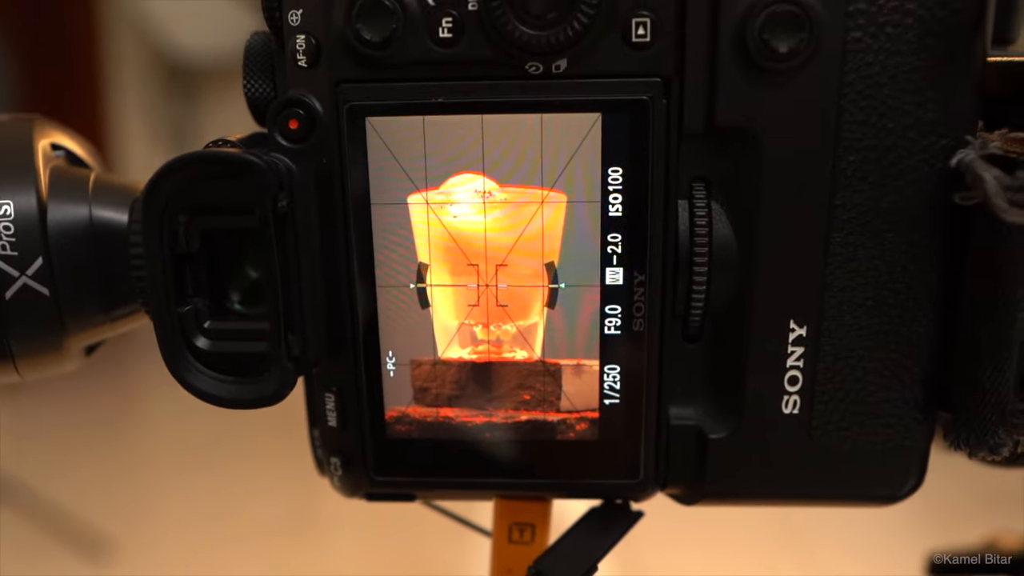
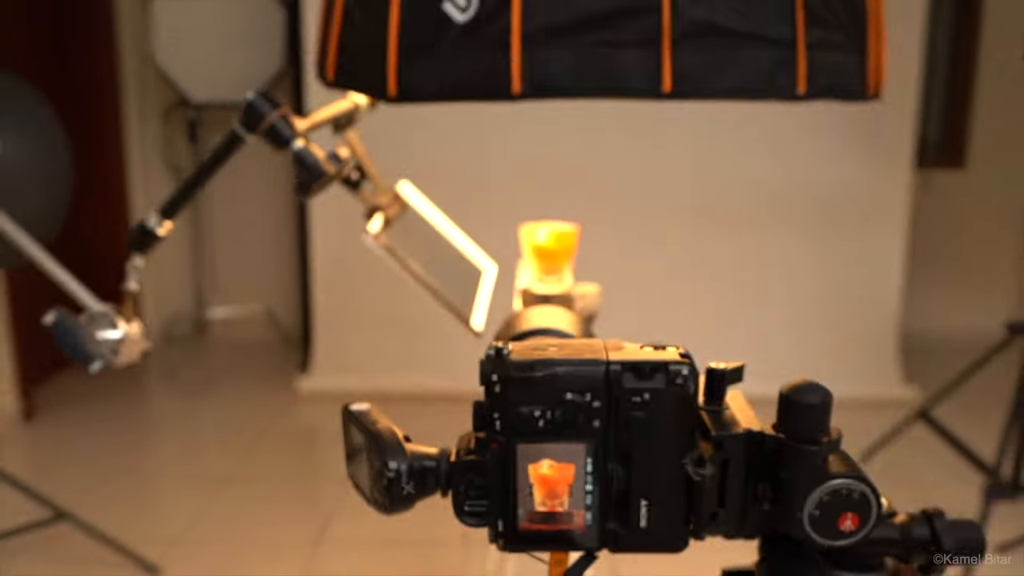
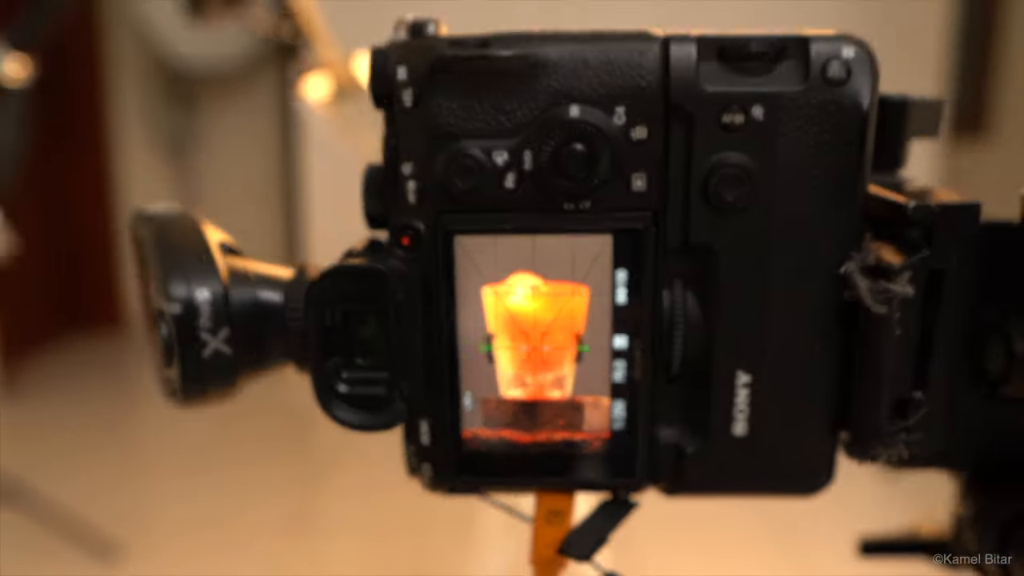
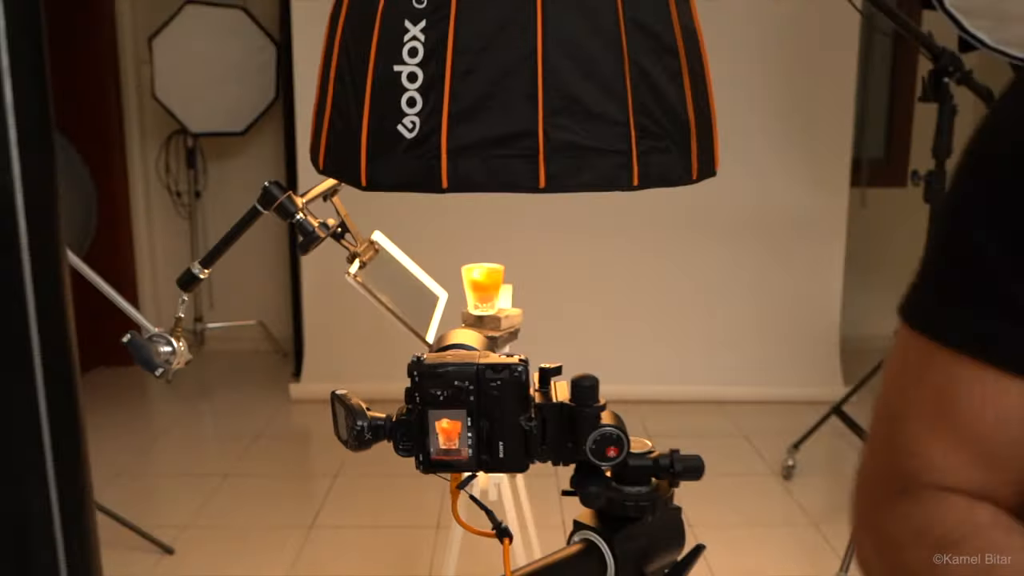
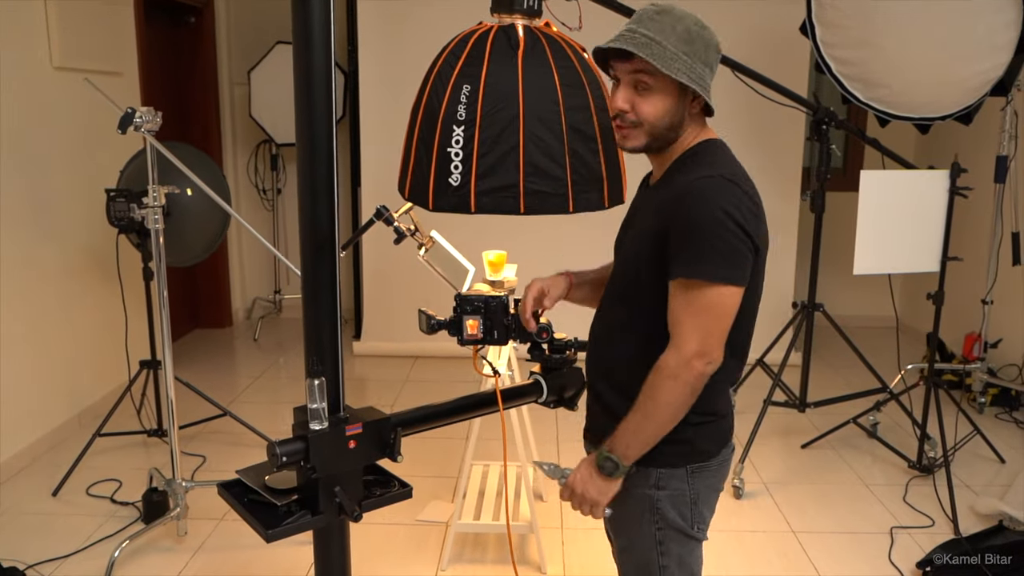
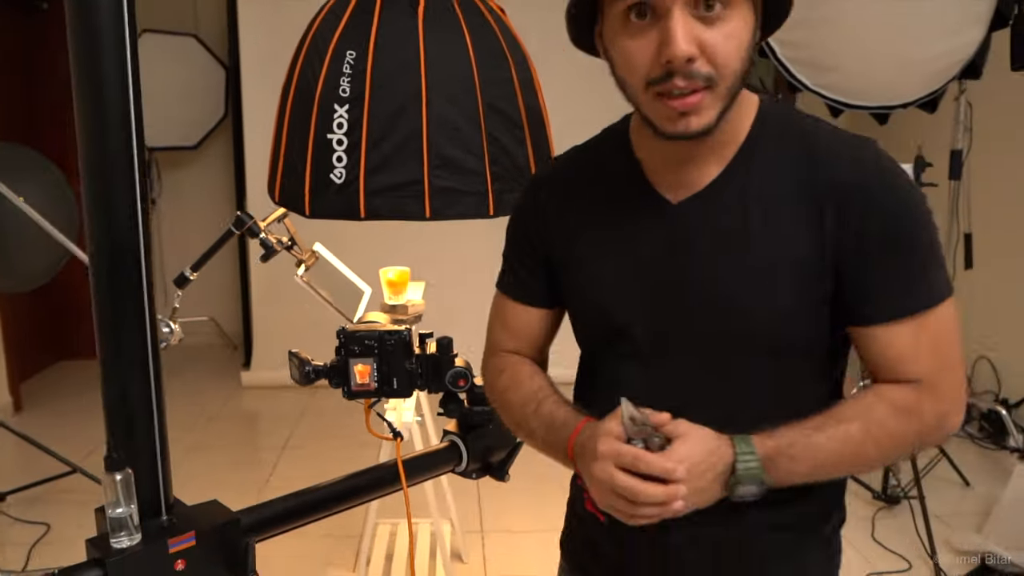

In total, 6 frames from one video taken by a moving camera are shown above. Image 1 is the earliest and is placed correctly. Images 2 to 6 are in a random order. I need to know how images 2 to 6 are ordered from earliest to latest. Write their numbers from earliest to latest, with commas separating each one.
3, 2, 4, 6, 5
